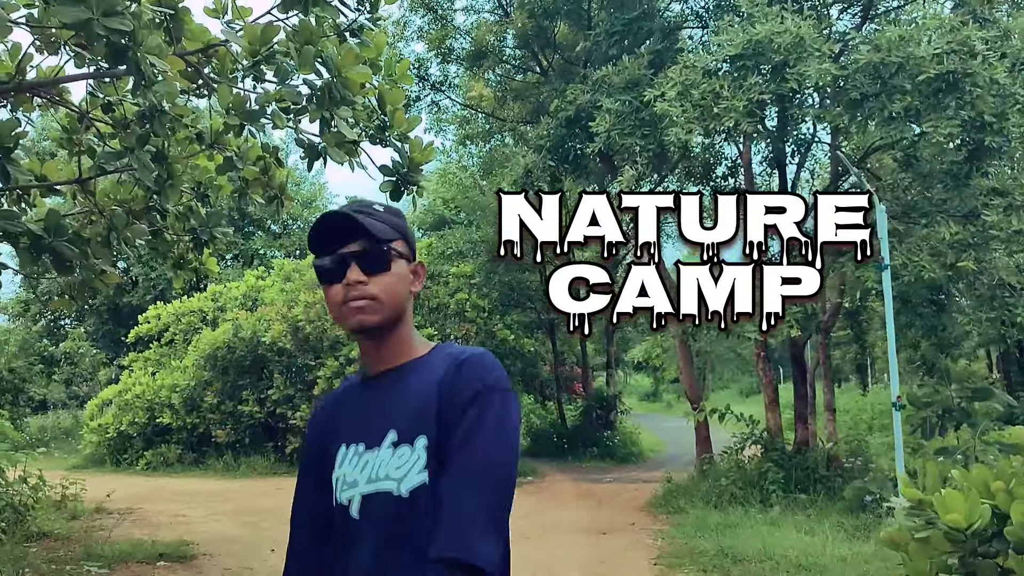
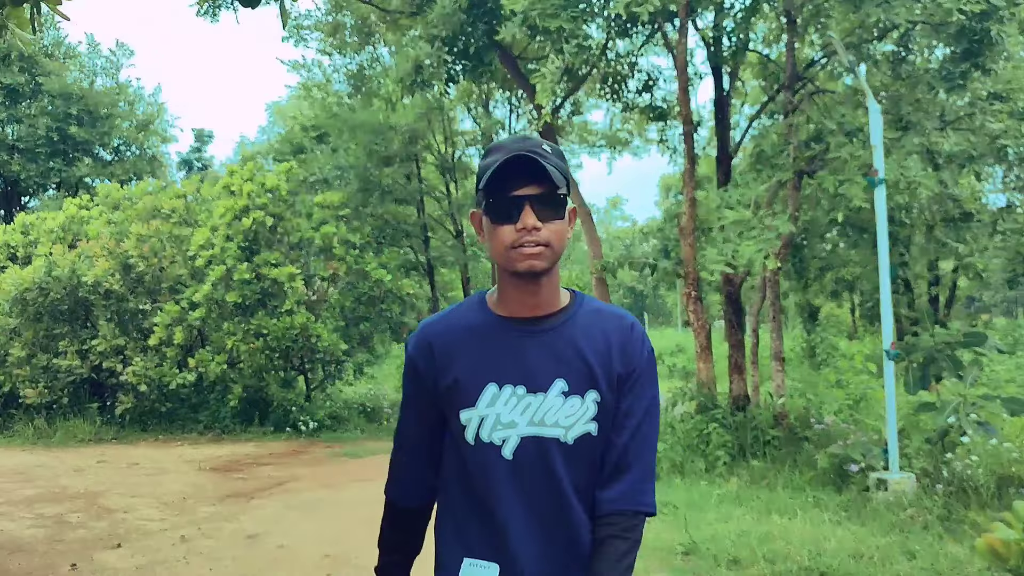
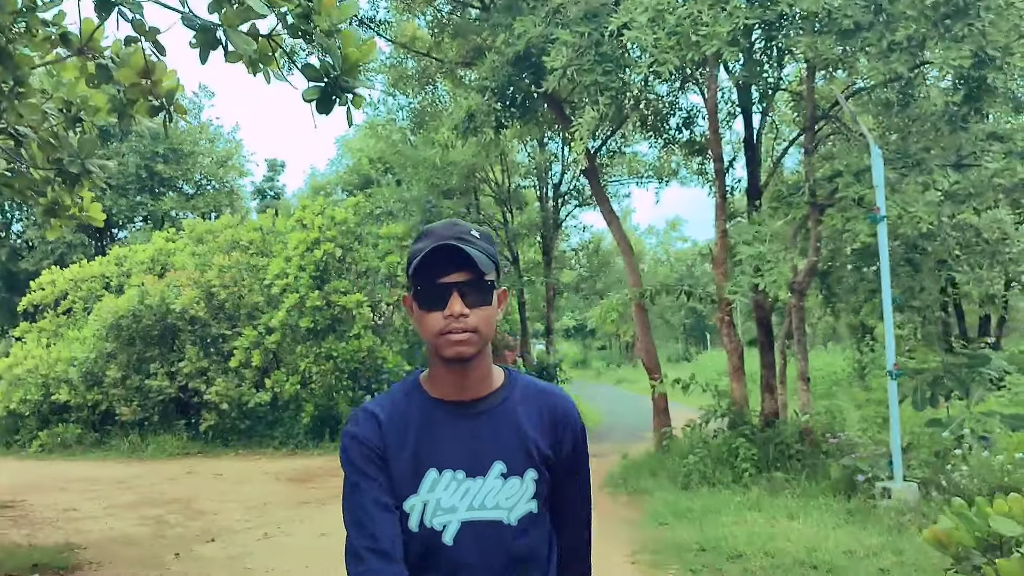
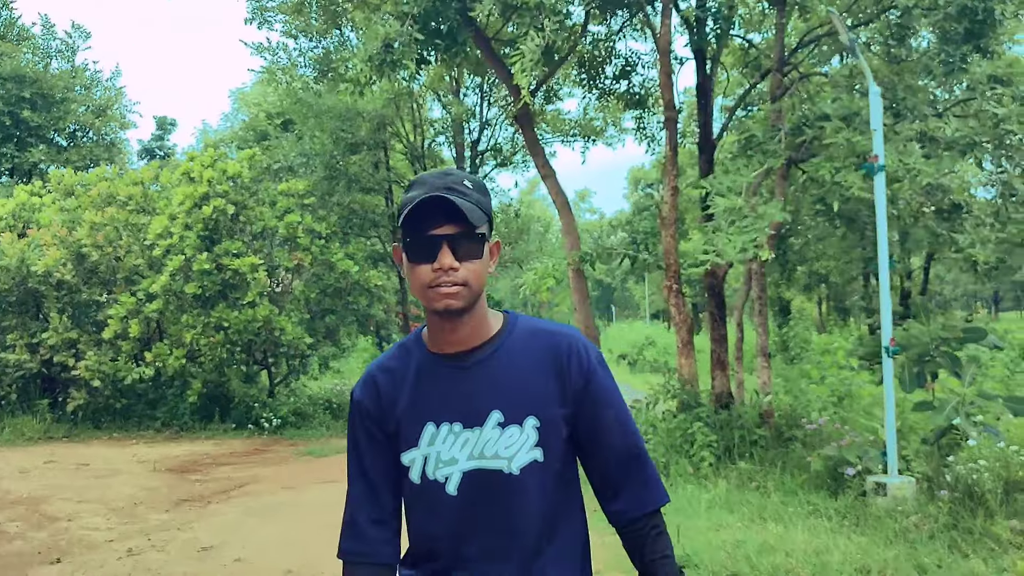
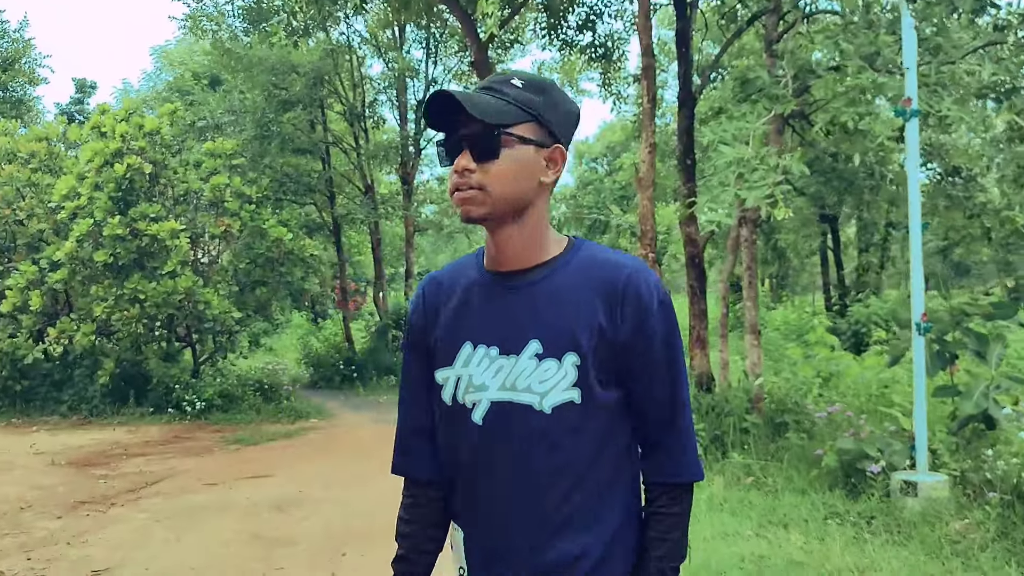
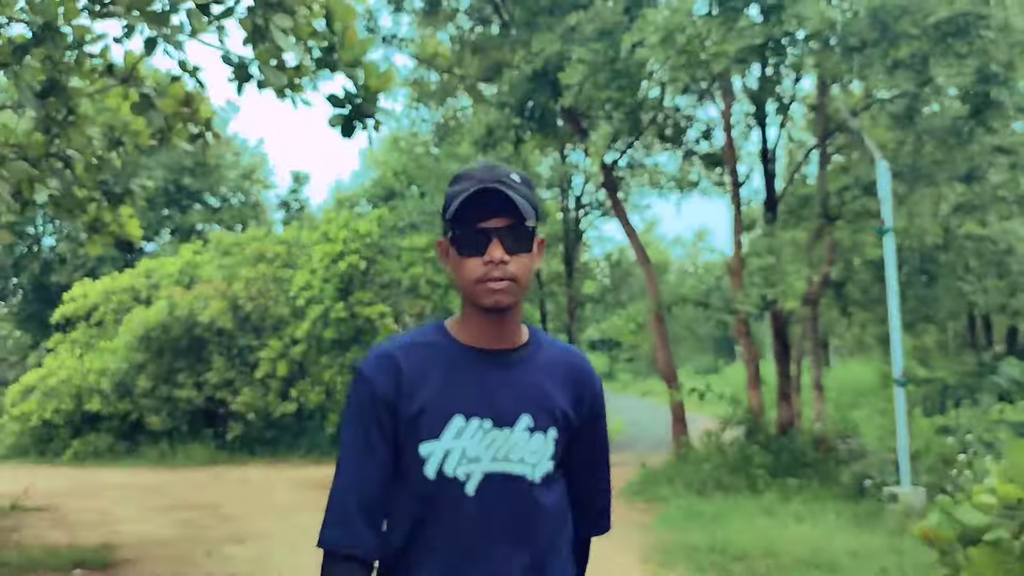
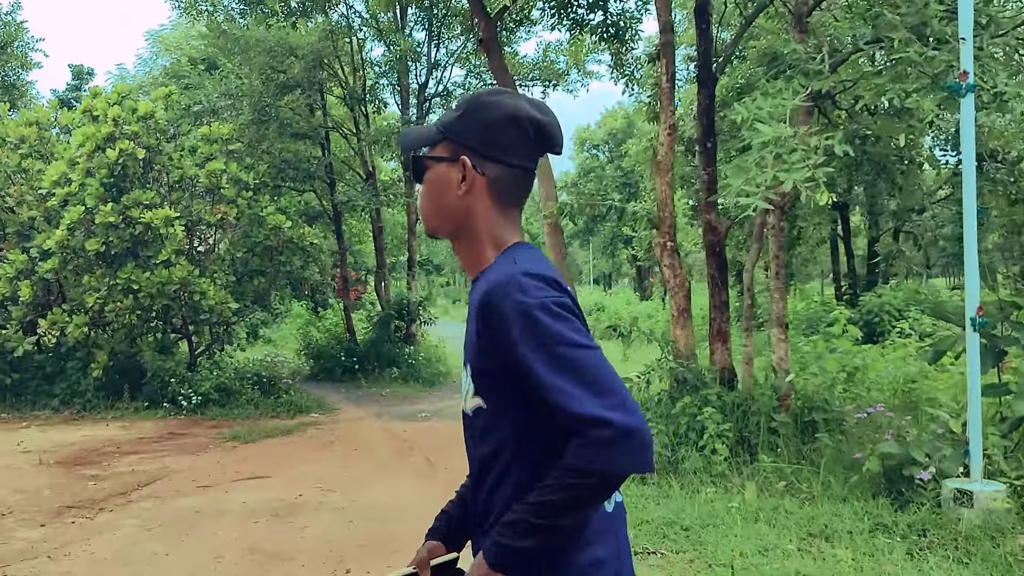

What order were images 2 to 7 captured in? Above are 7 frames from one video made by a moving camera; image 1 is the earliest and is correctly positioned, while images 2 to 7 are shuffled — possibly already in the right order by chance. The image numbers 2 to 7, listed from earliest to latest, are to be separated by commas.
6, 3, 2, 4, 5, 7
